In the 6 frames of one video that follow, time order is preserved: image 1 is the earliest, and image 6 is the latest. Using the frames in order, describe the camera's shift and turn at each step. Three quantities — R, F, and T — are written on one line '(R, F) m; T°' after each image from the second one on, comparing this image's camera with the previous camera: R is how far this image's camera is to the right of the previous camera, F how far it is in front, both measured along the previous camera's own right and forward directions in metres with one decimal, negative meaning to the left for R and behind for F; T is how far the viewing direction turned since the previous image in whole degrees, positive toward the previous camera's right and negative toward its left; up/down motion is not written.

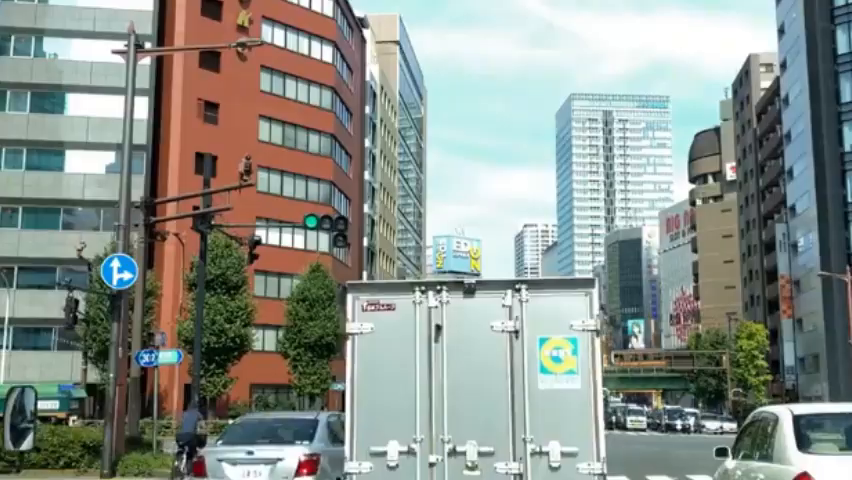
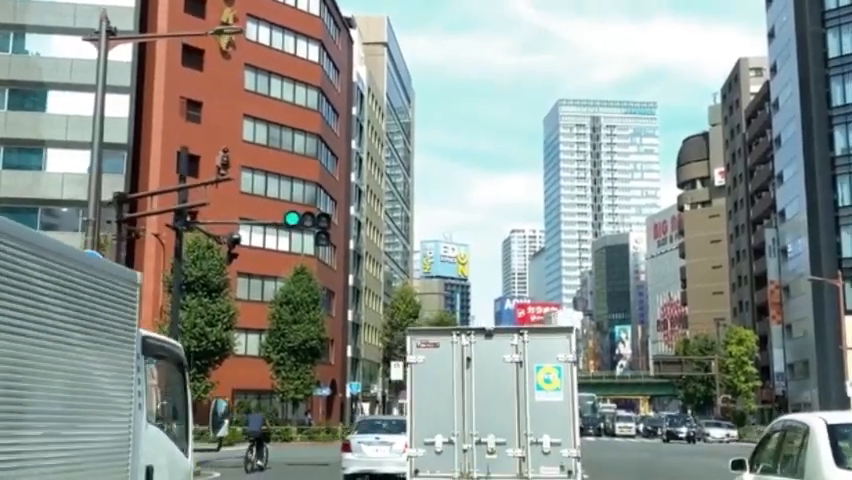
(0.0, +1.0) m; +1°
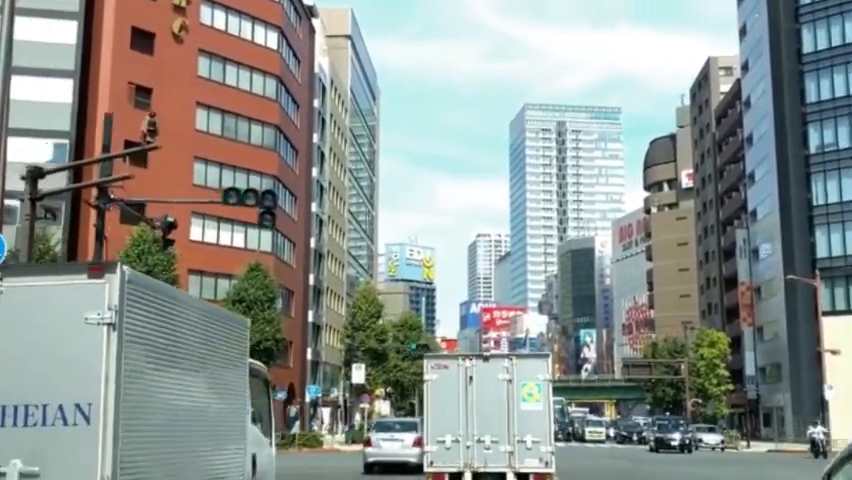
(+0.1, +2.6) m; +2°
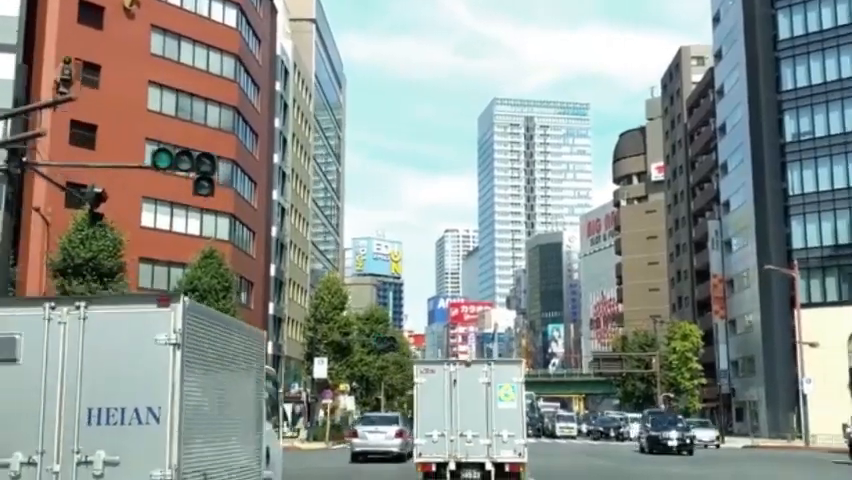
(+0.1, +2.4) m; +2°
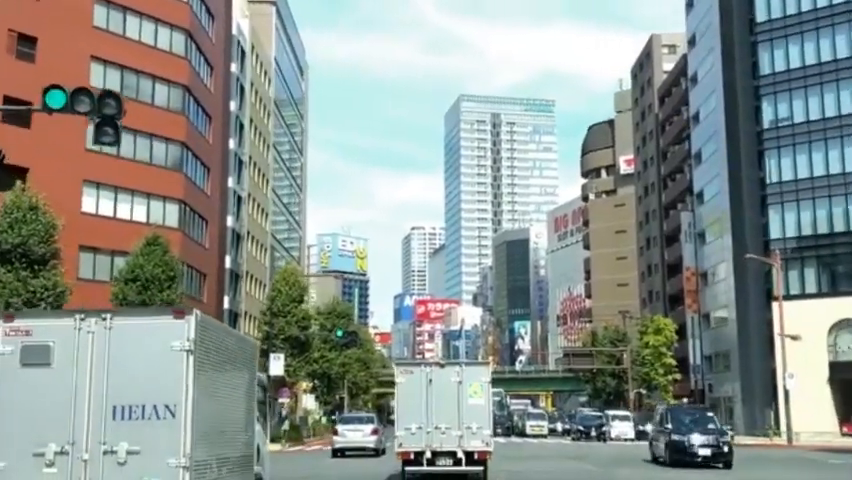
(+0.1, +3.0) m; +2°
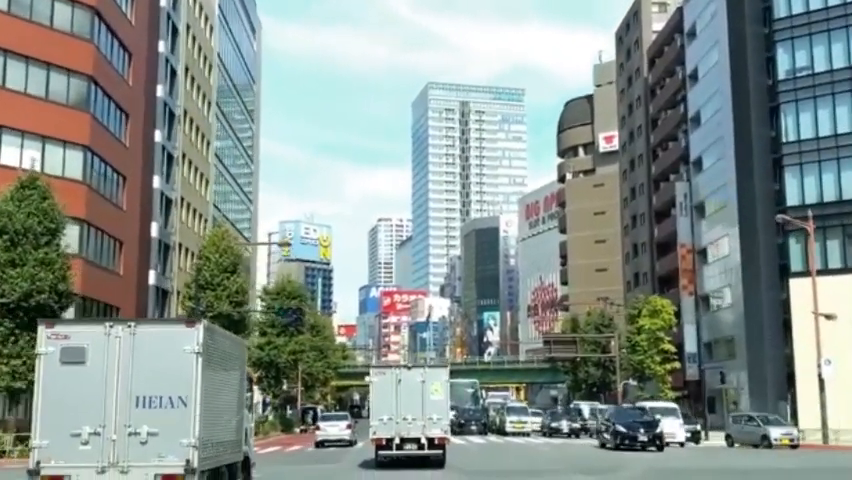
(+0.2, +8.6) m; +2°
